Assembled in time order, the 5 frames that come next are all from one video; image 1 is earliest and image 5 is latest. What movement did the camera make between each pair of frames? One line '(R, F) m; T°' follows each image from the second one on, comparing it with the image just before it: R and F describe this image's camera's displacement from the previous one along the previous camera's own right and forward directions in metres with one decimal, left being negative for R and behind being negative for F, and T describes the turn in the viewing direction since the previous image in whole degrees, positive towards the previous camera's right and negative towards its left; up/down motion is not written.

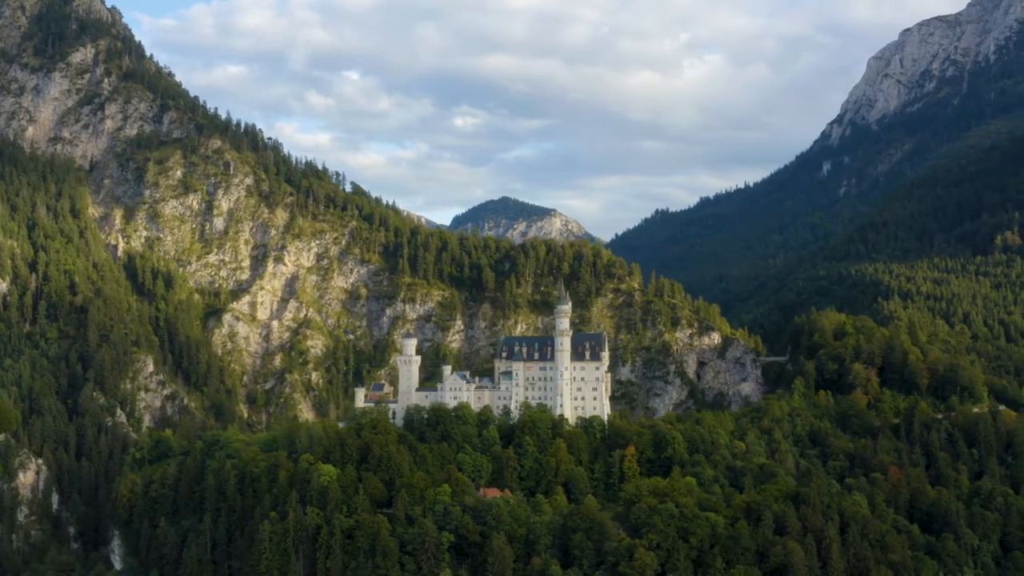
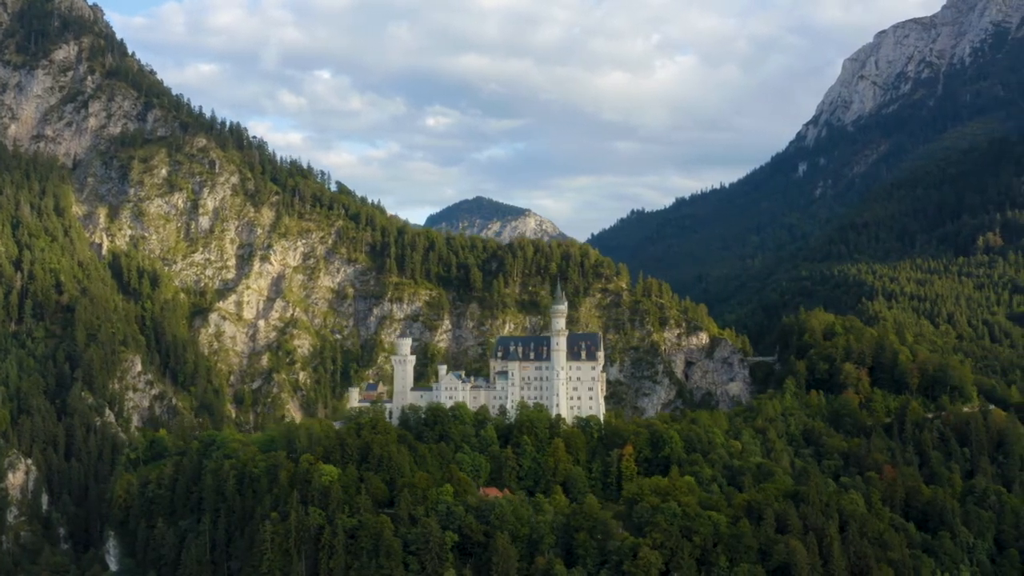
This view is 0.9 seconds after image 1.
(-2.2, -0.1) m; +1°
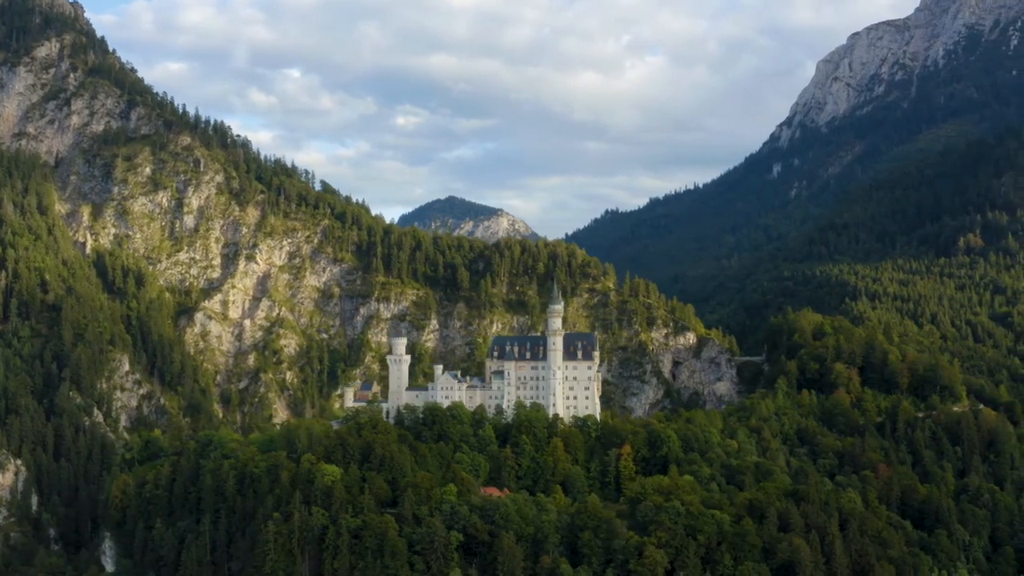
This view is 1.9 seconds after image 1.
(-2.4, -0.1) m; +1°
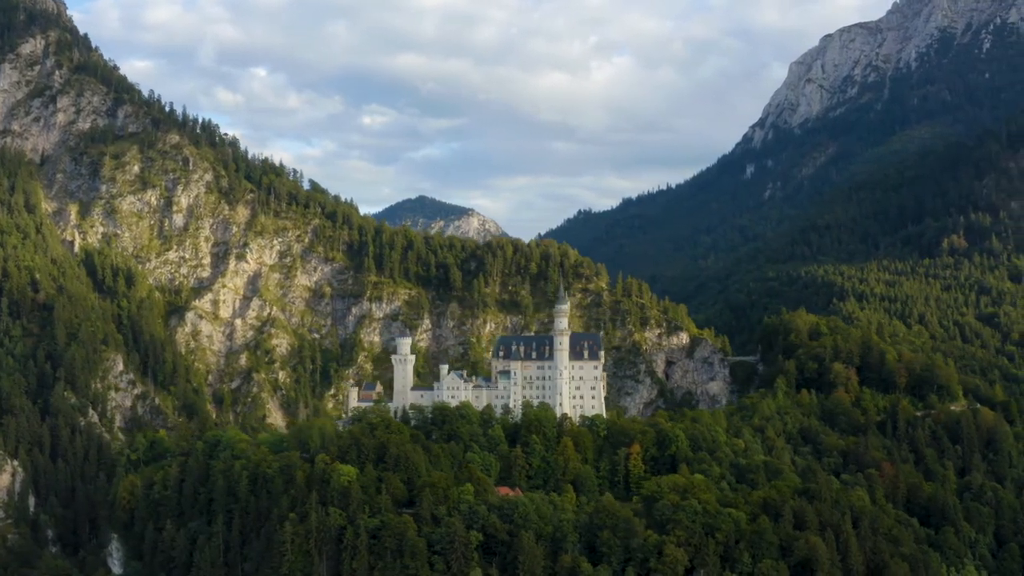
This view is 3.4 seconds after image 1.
(-3.7, -0.2) m; +2°
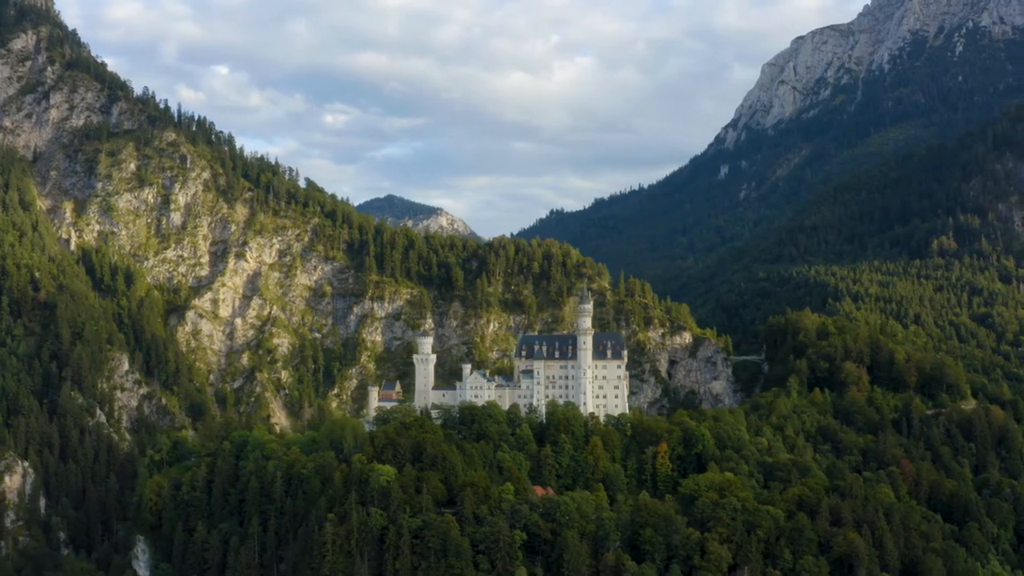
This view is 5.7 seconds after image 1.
(-5.7, -0.3) m; +2°
